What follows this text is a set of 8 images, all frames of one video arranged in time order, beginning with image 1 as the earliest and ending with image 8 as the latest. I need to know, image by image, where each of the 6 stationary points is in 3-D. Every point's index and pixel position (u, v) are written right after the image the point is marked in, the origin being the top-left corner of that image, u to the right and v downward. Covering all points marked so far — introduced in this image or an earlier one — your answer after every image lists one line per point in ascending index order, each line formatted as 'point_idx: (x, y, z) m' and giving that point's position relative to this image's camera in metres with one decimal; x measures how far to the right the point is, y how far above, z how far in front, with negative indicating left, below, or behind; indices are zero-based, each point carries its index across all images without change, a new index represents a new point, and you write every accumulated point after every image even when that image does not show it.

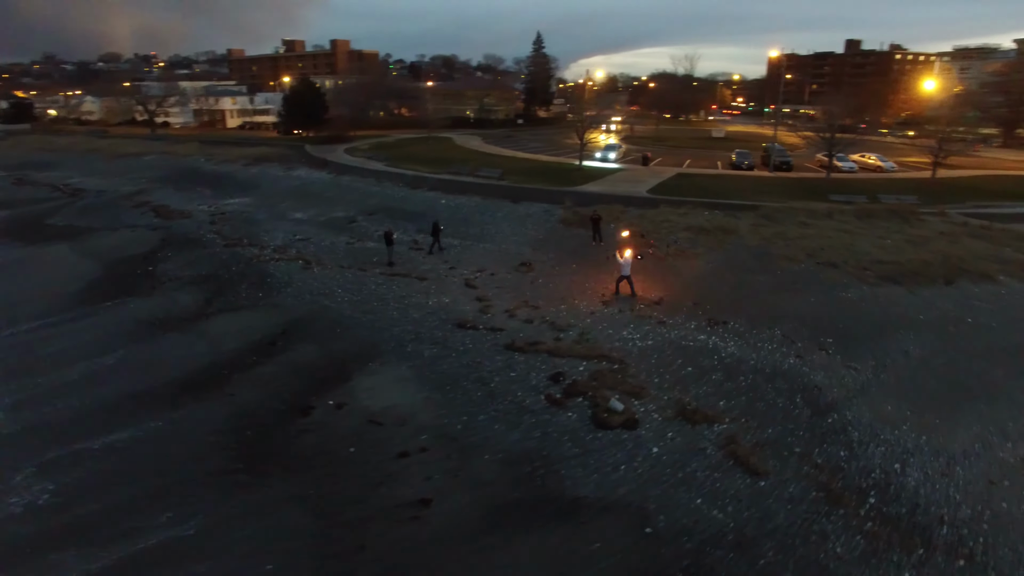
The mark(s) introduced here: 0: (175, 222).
0: (-9.3, +1.8, +17.6) m
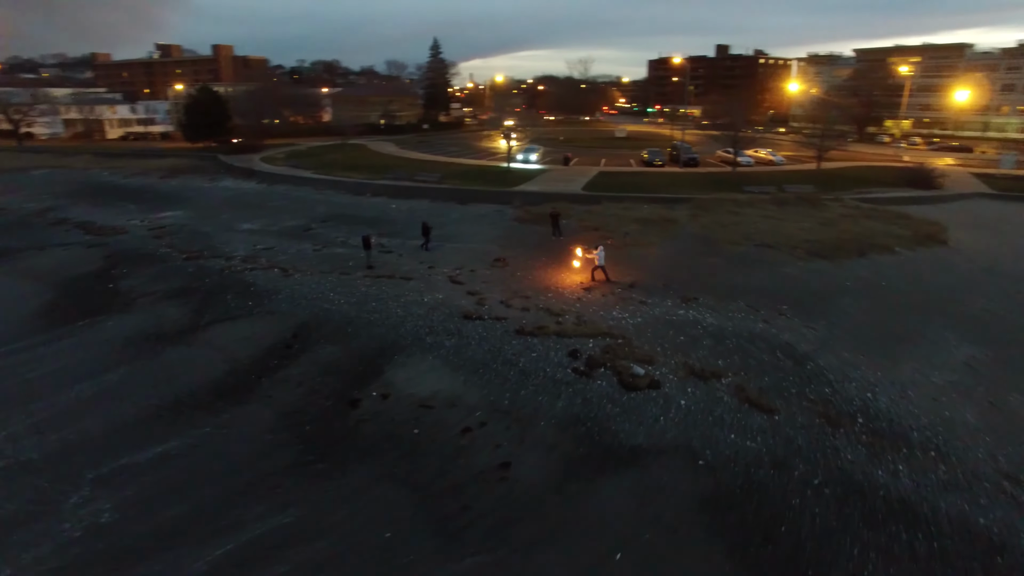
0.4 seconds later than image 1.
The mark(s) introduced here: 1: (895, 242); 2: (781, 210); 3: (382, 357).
0: (-10.6, +1.3, +16.9) m
1: (+8.0, +1.0, +13.0) m
2: (+6.7, +1.9, +15.8) m
3: (-1.9, -1.0, +9.0) m
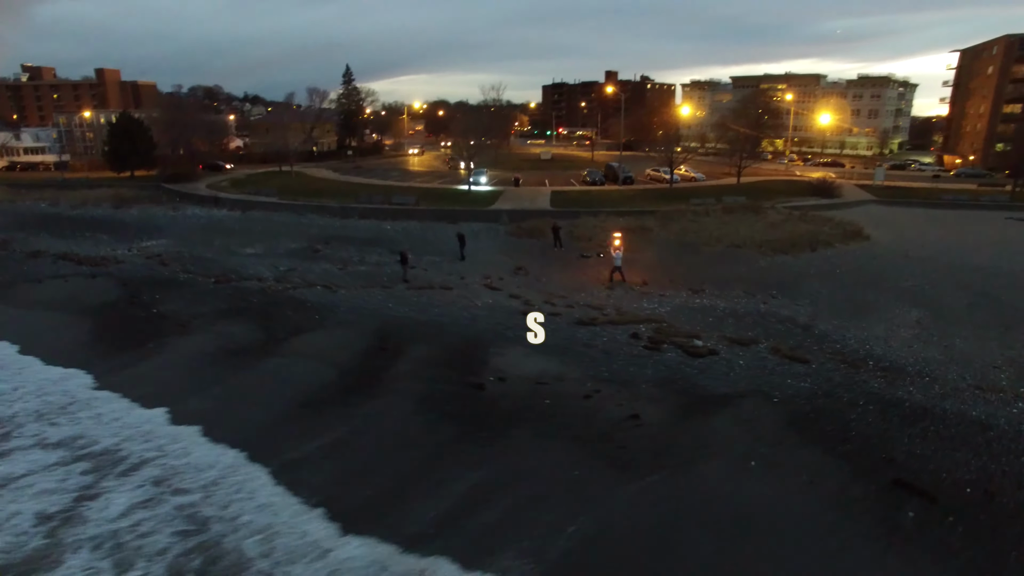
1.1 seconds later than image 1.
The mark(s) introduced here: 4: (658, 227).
0: (-10.7, +0.5, +17.0) m
1: (+8.3, +1.3, +16.3) m
2: (+6.6, +2.1, +18.9) m
3: (-0.6, -1.1, +10.6) m
4: (+4.2, +1.7, +18.0) m
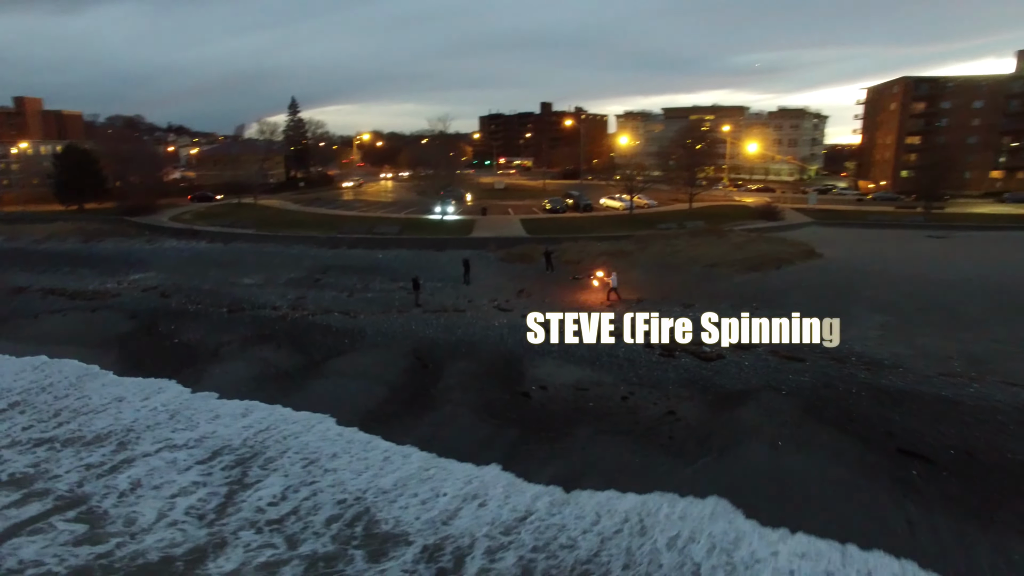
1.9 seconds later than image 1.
0: (-10.7, -0.4, +17.0) m
1: (+8.2, +0.9, +18.4) m
2: (+6.1, +1.6, +20.9) m
3: (0.0, -1.4, +11.7) m
4: (+3.9, +1.1, +19.7) m
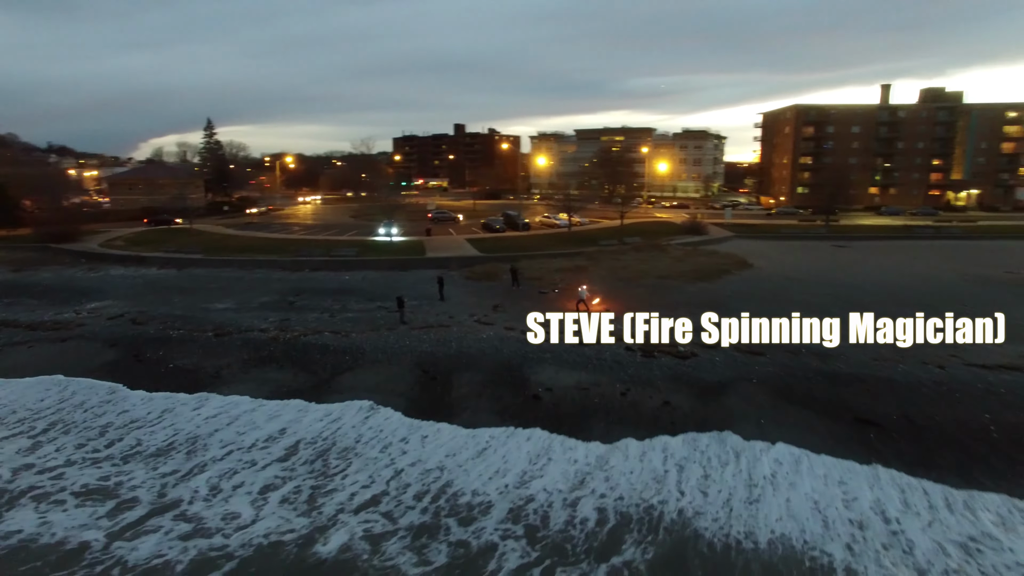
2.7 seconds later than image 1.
0: (-11.3, -1.2, +16.7) m
1: (+7.1, +0.7, +20.8) m
2: (+4.7, +1.2, +22.9) m
3: (0.0, -1.7, +13.0) m
4: (+2.7, +0.7, +21.4) m
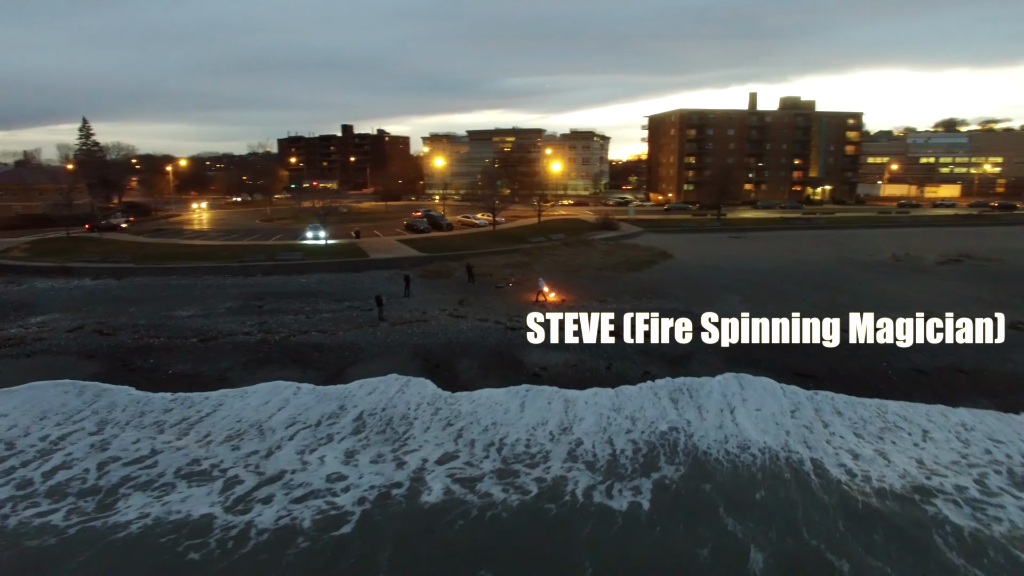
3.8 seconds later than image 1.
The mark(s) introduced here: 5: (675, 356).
0: (-12.0, -1.5, +16.3) m
1: (+5.2, +1.1, +23.8) m
2: (+2.5, +1.5, +25.4) m
3: (-0.1, -1.5, +14.8) m
4: (+0.8, +1.0, +23.6) m
5: (+3.6, -1.6, +14.4) m
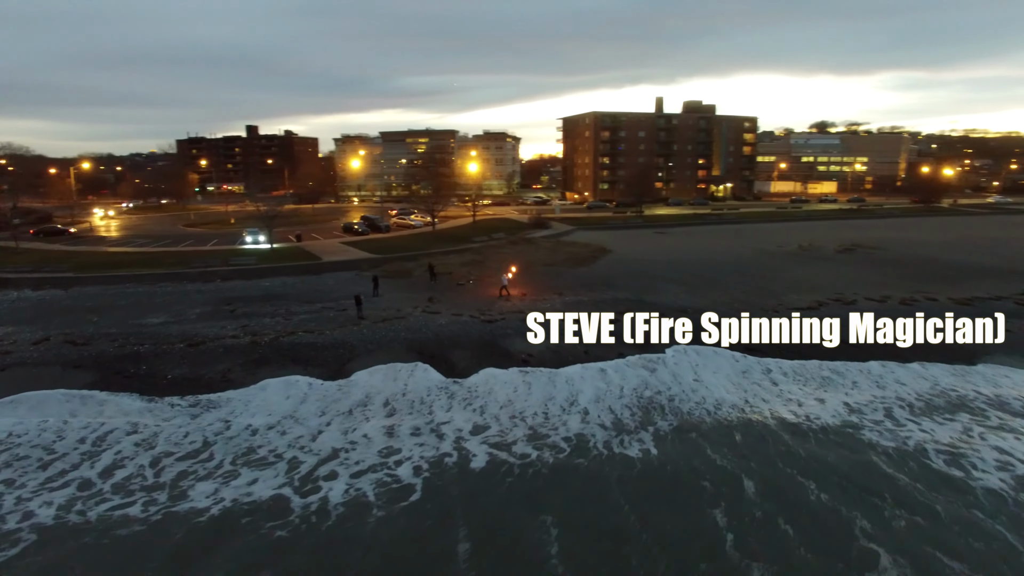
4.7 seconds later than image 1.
0: (-12.5, -1.8, +16.0) m
1: (+3.3, +1.4, +26.1) m
2: (+0.3, +1.7, +27.2) m
3: (-0.5, -1.4, +16.3) m
4: (-1.0, +1.1, +25.2) m
5: (+3.2, -1.3, +16.5) m
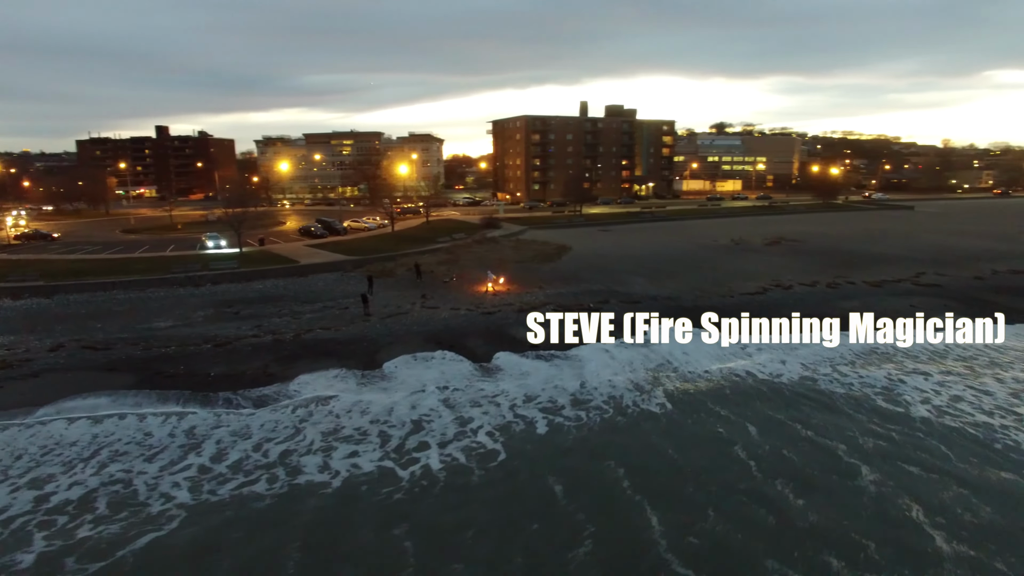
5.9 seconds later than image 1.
0: (-12.2, -2.0, +16.3) m
1: (+1.9, +1.7, +28.5) m
2: (-1.2, +1.9, +29.3) m
3: (-0.4, -1.3, +18.4) m
4: (-2.2, +1.3, +27.0) m
5: (+3.3, -1.1, +19.1) m
